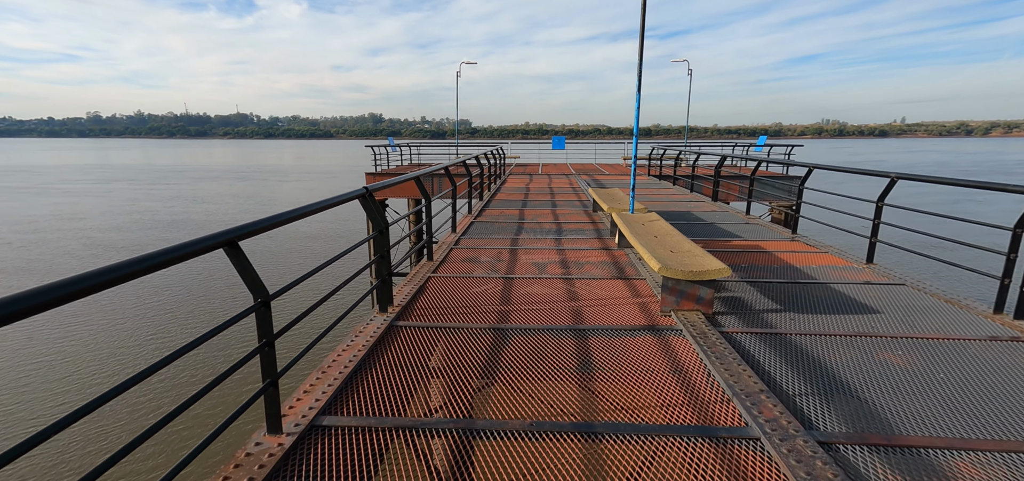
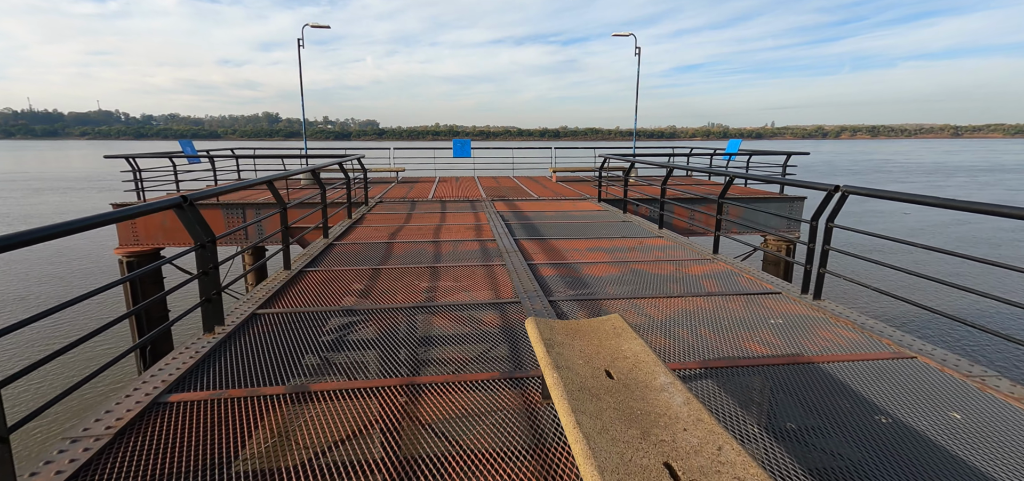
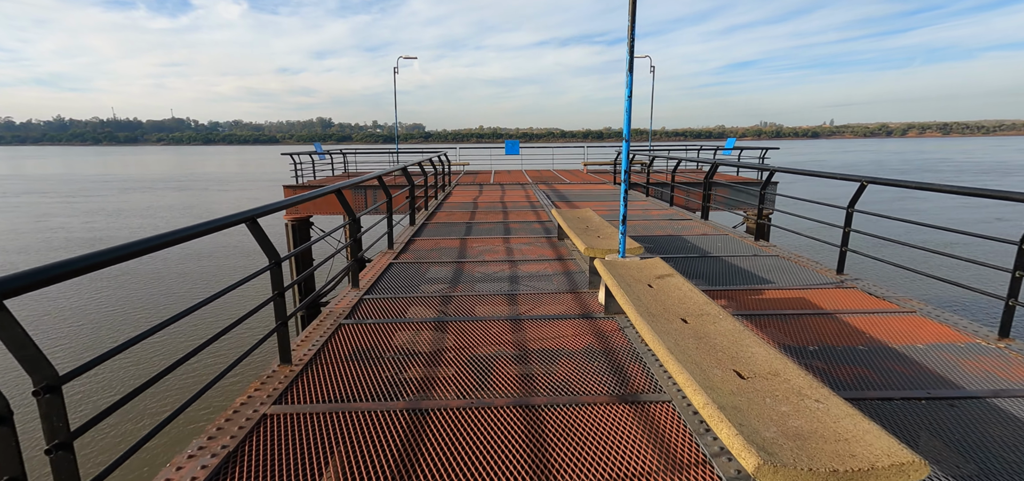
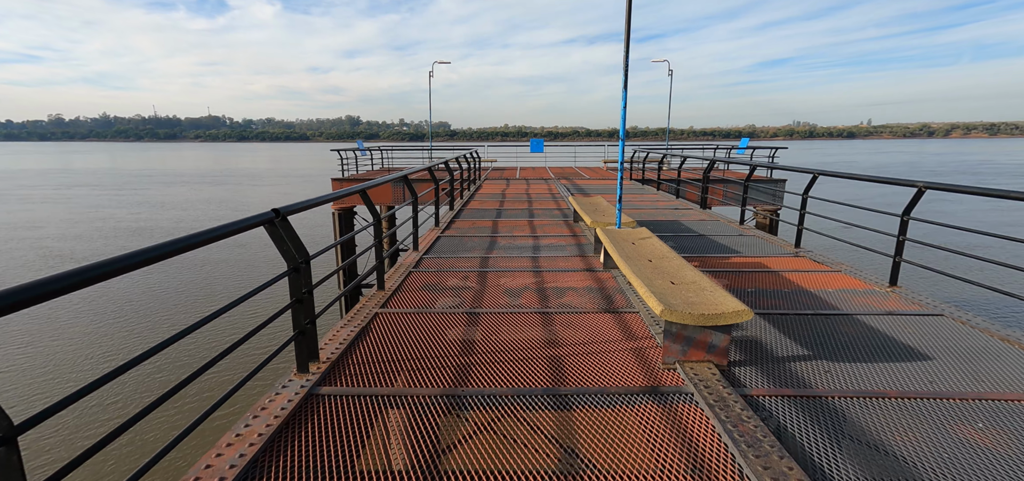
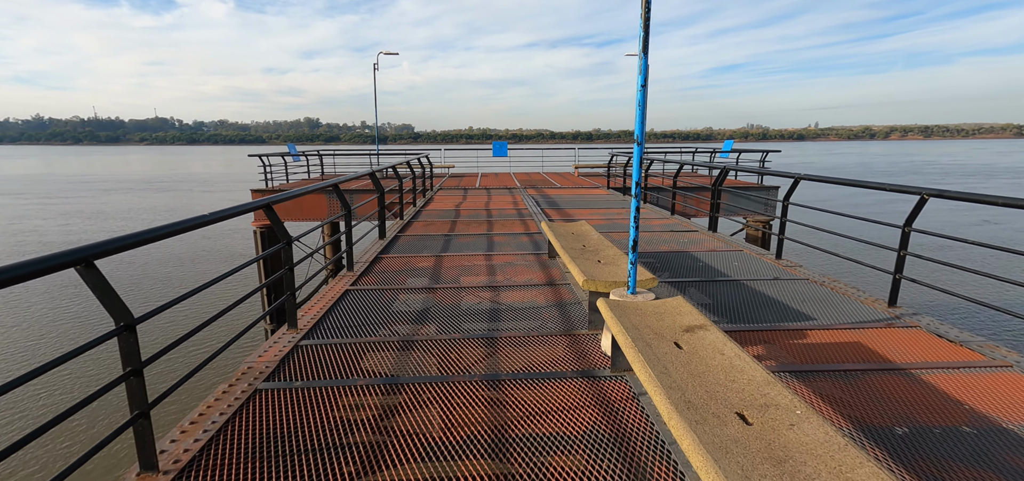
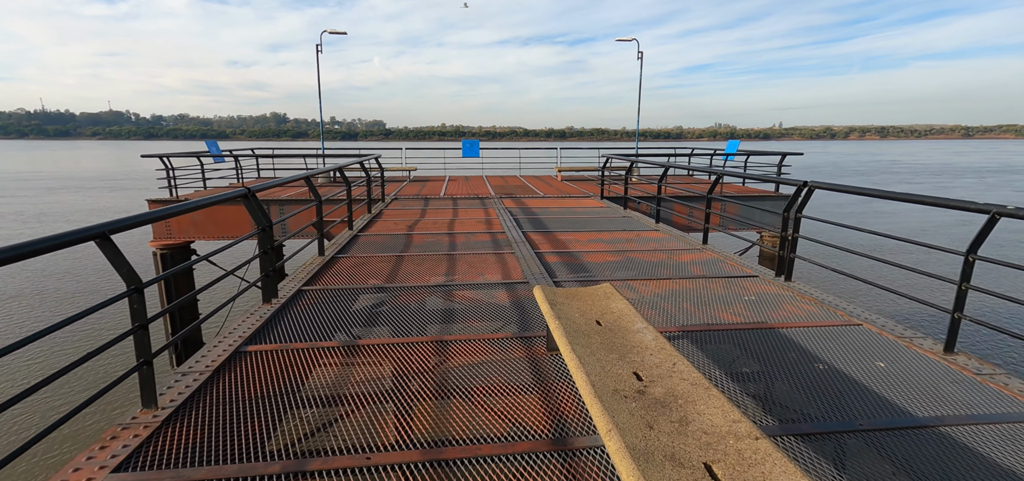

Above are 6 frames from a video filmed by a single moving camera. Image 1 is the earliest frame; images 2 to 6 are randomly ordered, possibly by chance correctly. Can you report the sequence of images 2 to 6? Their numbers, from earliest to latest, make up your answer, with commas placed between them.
4, 3, 5, 6, 2
